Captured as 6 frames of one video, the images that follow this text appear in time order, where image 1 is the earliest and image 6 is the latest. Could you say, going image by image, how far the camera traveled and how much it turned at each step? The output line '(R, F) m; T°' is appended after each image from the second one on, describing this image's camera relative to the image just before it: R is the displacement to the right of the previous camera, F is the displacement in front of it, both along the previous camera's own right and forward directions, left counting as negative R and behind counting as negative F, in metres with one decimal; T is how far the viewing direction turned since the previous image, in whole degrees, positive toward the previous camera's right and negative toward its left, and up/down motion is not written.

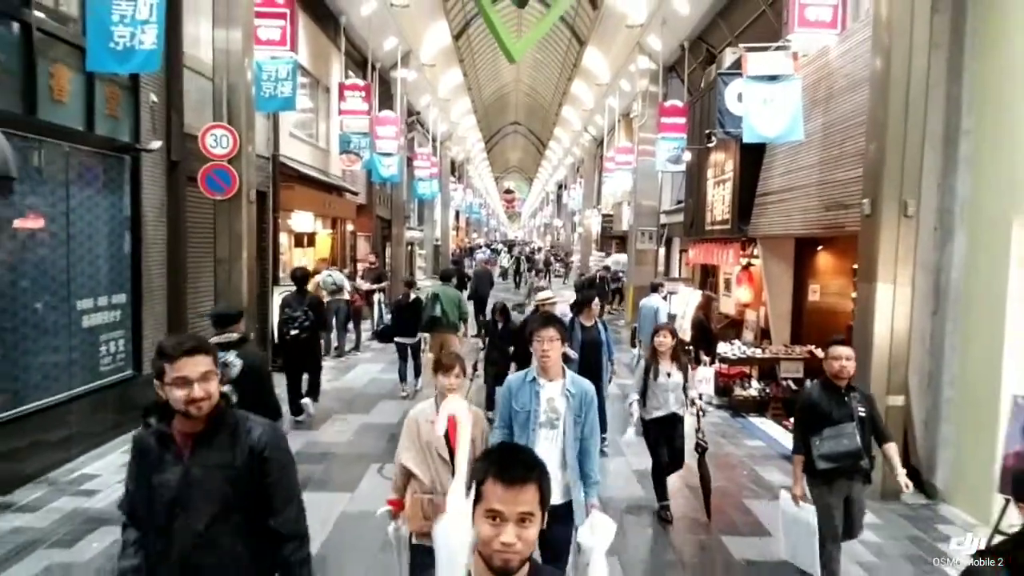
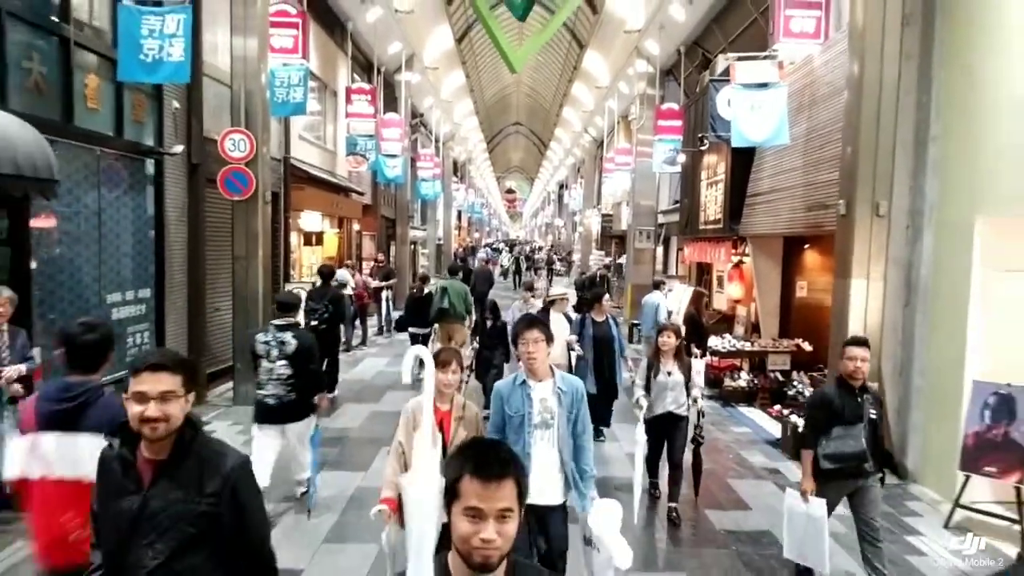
(0.0, -0.5) m; 0°
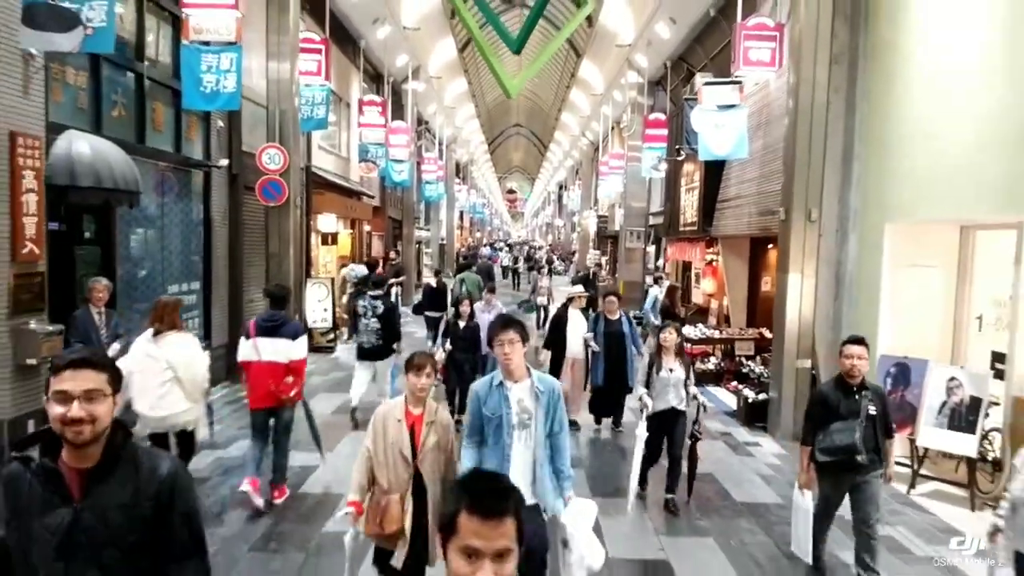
(+0.1, -1.5) m; 0°
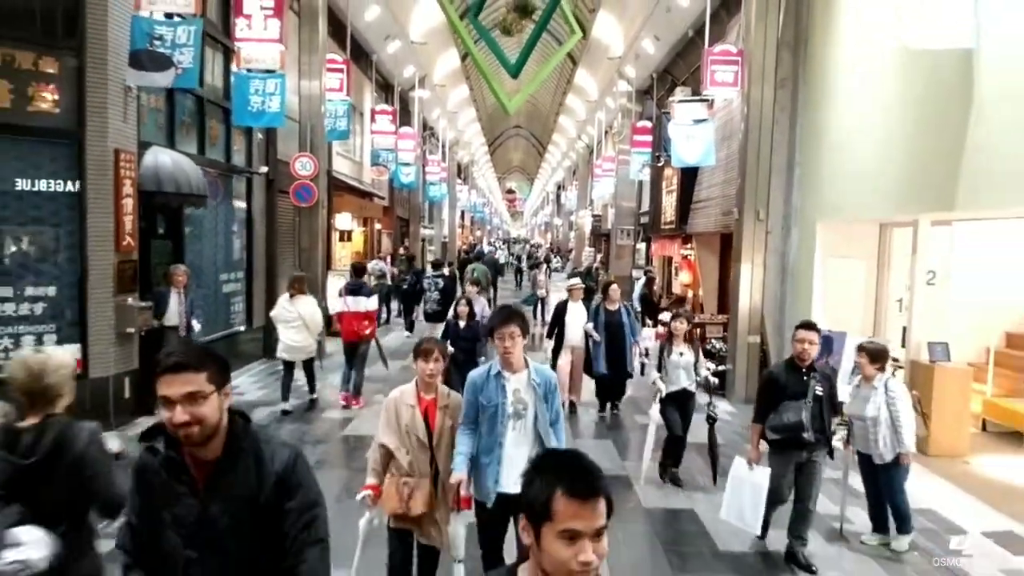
(0.0, -1.7) m; 0°
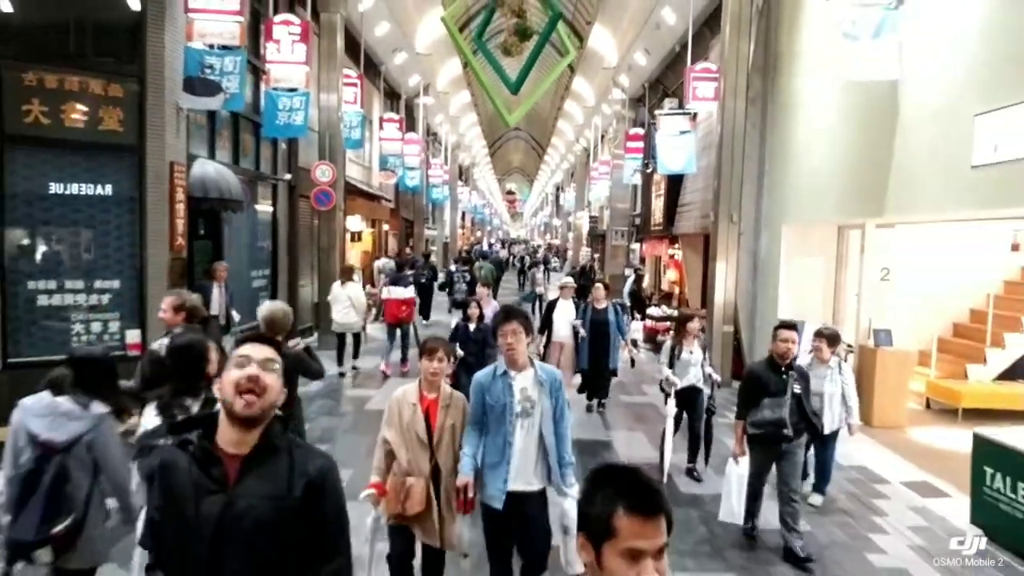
(0.0, -1.2) m; 0°
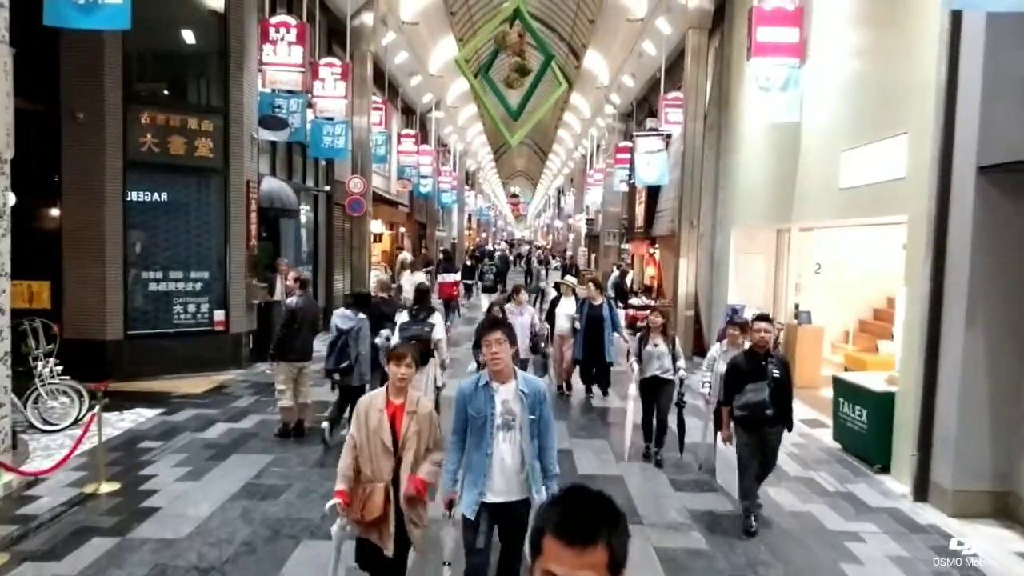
(+0.1, -2.6) m; 0°
